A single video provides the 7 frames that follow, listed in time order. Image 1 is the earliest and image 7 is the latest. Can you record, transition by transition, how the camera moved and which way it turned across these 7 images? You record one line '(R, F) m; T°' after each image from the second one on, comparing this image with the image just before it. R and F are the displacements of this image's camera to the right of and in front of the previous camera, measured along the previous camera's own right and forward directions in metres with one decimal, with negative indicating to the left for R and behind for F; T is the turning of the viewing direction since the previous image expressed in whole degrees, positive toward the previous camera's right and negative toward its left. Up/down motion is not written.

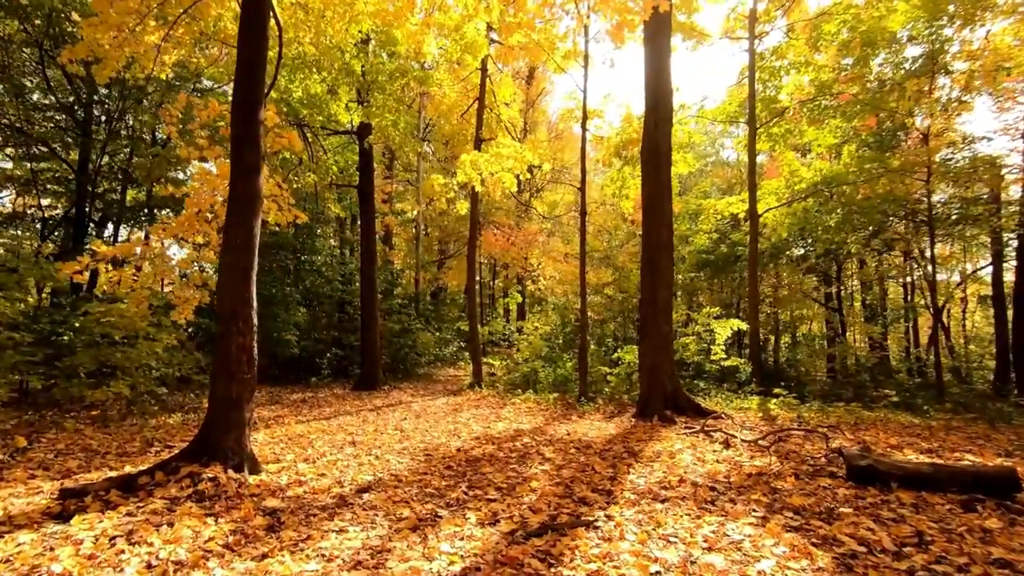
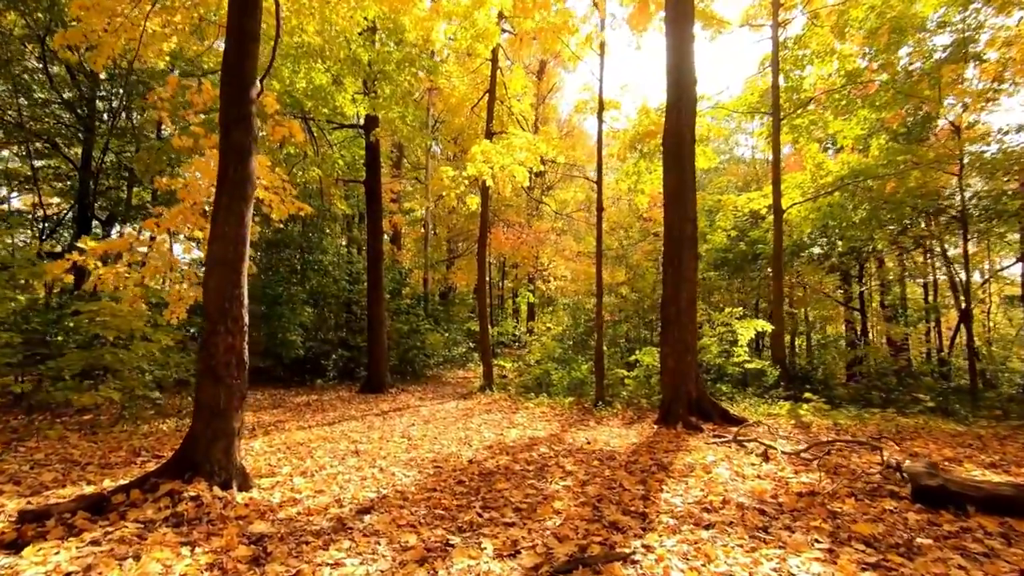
(-0.1, +0.5) m; -1°
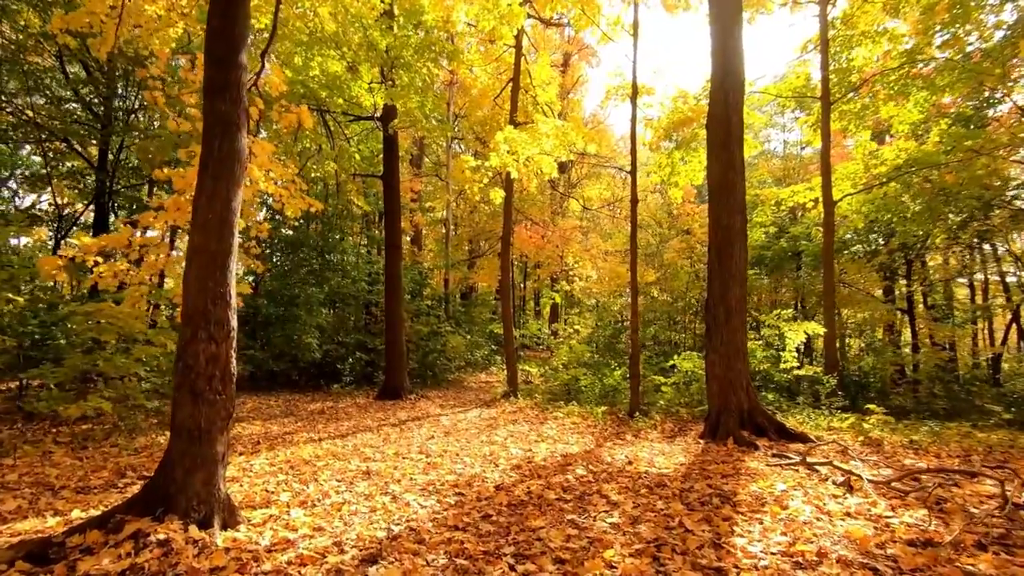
(-0.1, +0.7) m; -2°
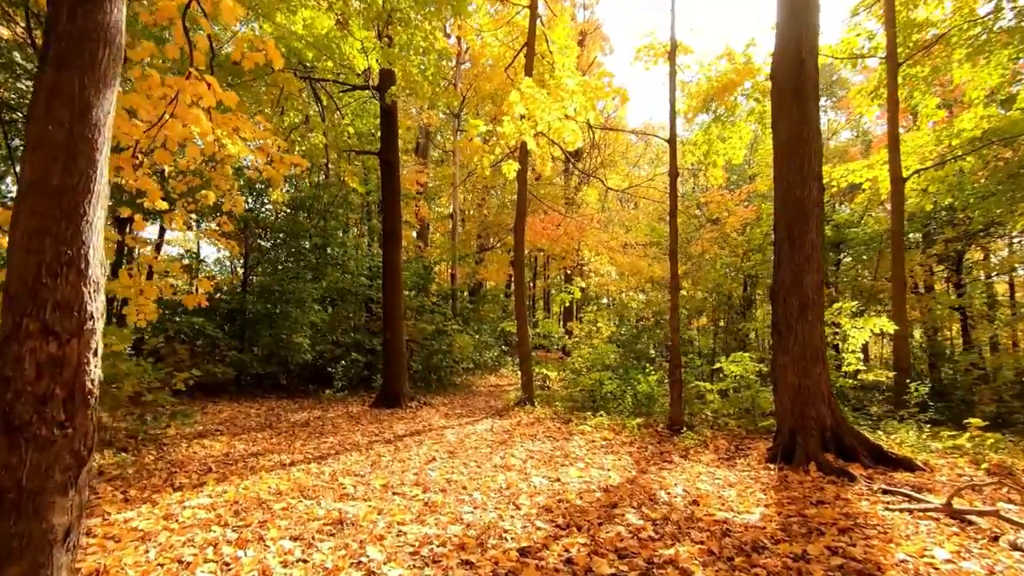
(-0.1, +1.4) m; -1°
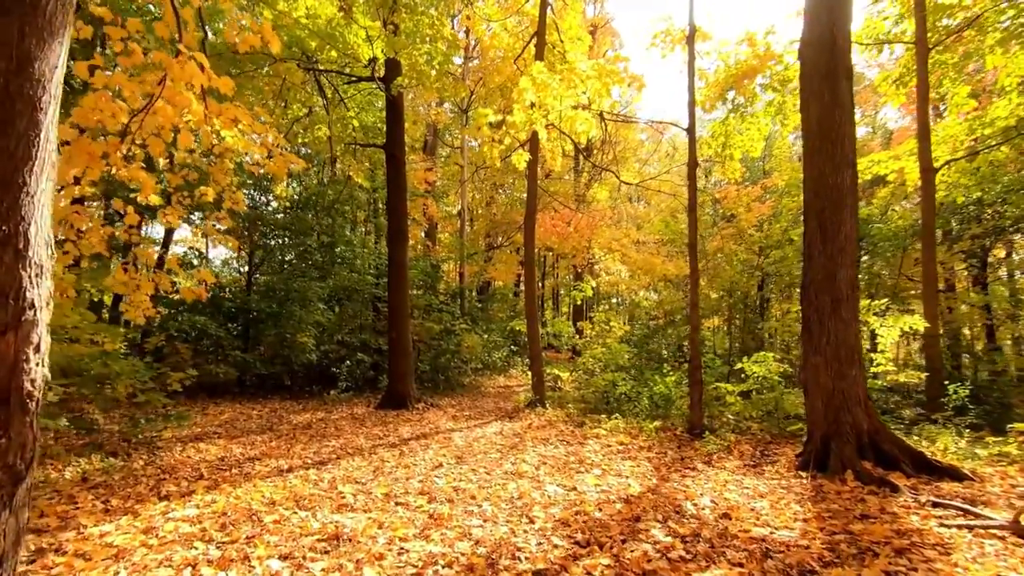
(0.0, +0.4) m; -1°
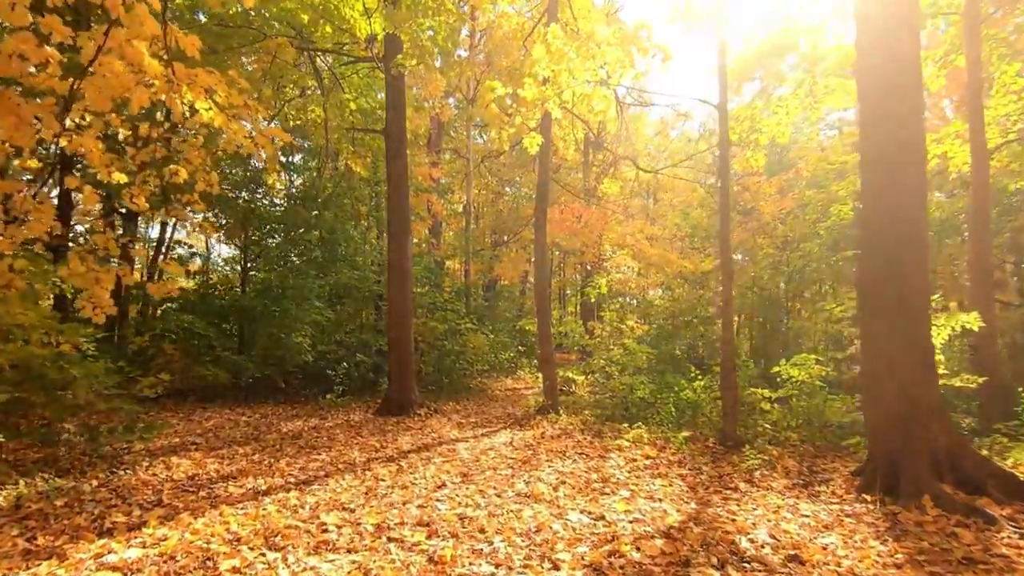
(-0.1, +0.7) m; -1°
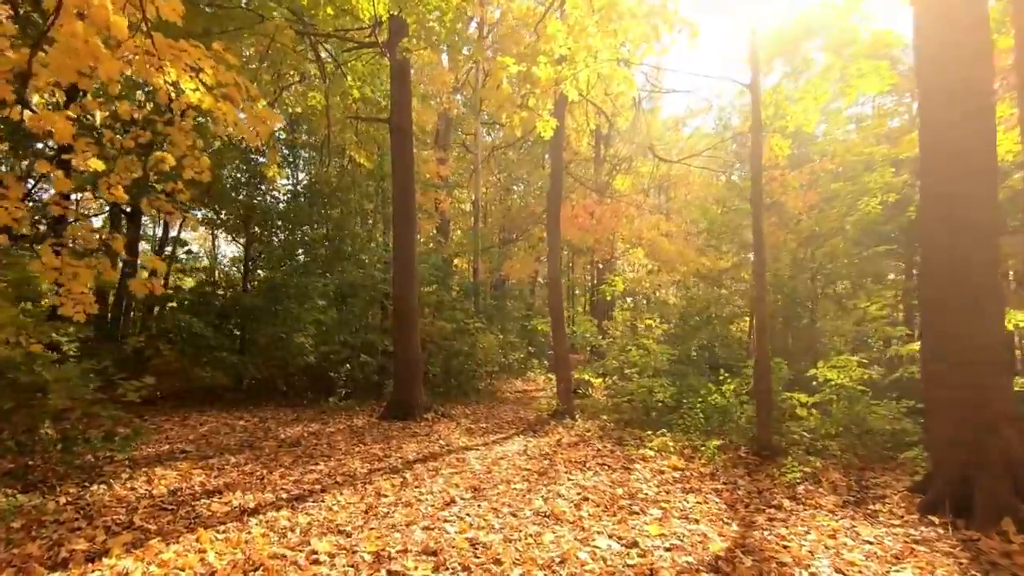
(-0.1, +0.5) m; -1°
